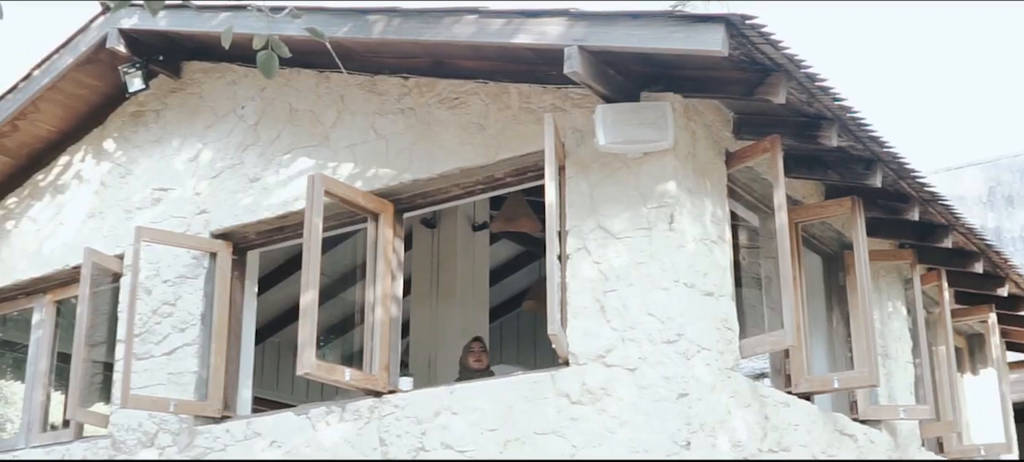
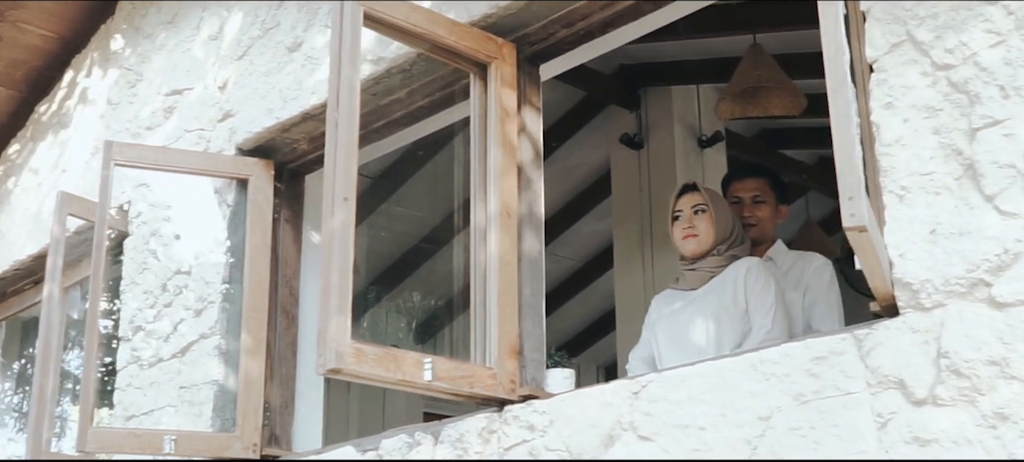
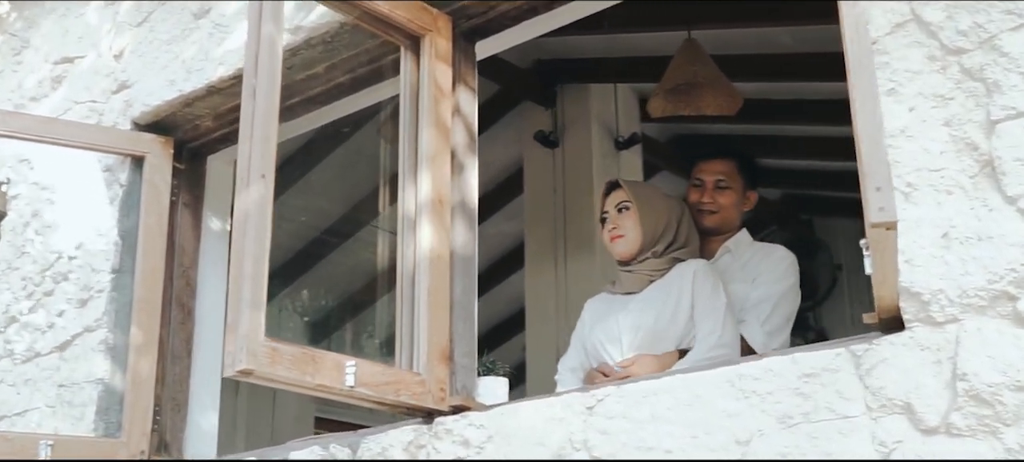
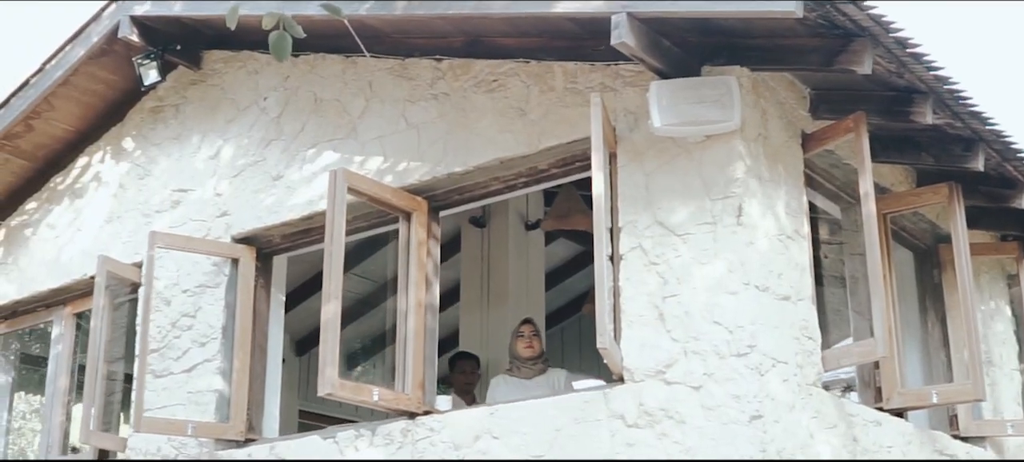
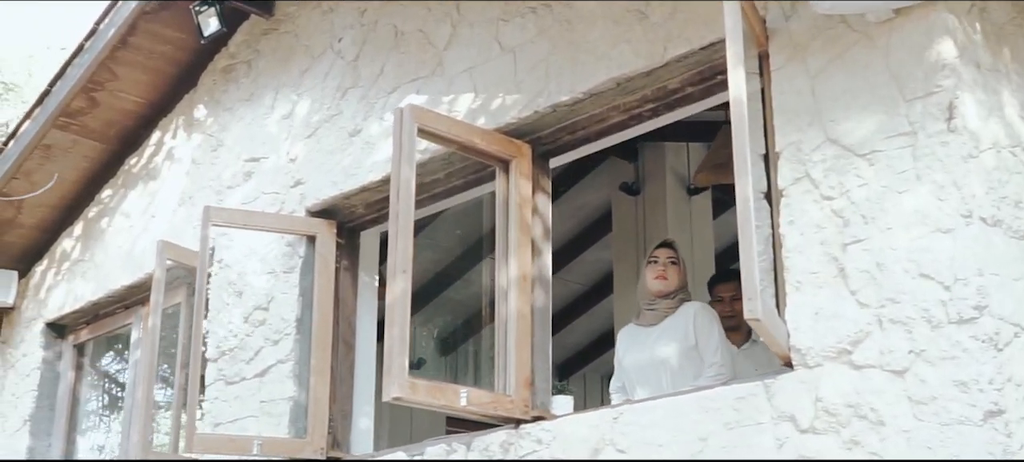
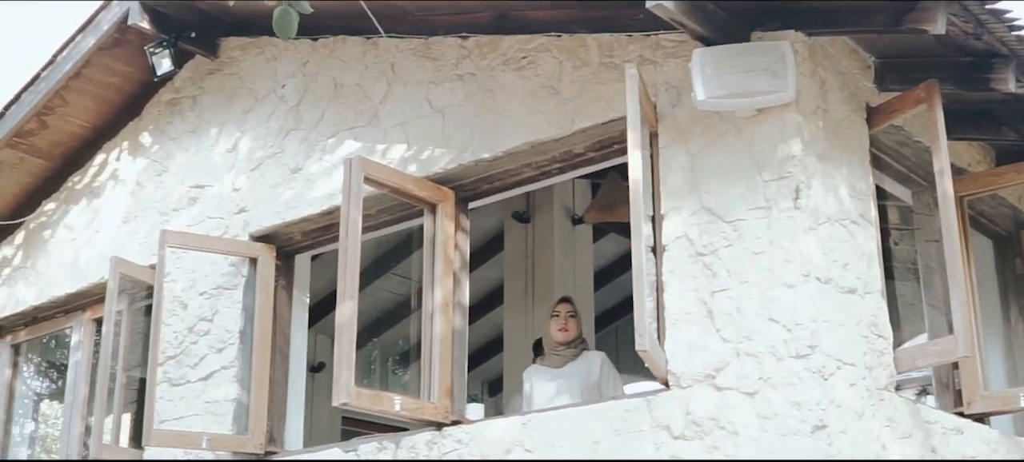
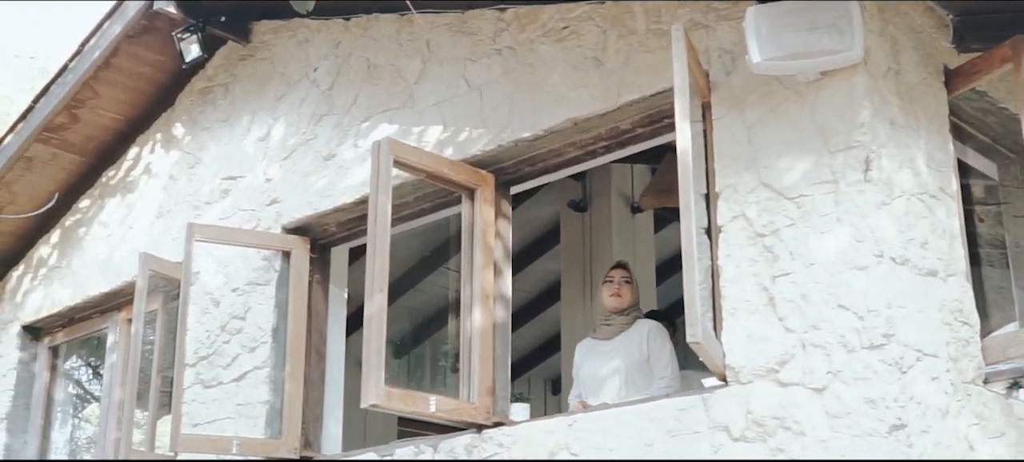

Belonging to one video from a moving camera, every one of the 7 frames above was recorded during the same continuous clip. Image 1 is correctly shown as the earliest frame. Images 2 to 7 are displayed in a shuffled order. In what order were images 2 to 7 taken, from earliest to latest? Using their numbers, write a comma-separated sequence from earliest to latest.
4, 6, 7, 5, 2, 3
